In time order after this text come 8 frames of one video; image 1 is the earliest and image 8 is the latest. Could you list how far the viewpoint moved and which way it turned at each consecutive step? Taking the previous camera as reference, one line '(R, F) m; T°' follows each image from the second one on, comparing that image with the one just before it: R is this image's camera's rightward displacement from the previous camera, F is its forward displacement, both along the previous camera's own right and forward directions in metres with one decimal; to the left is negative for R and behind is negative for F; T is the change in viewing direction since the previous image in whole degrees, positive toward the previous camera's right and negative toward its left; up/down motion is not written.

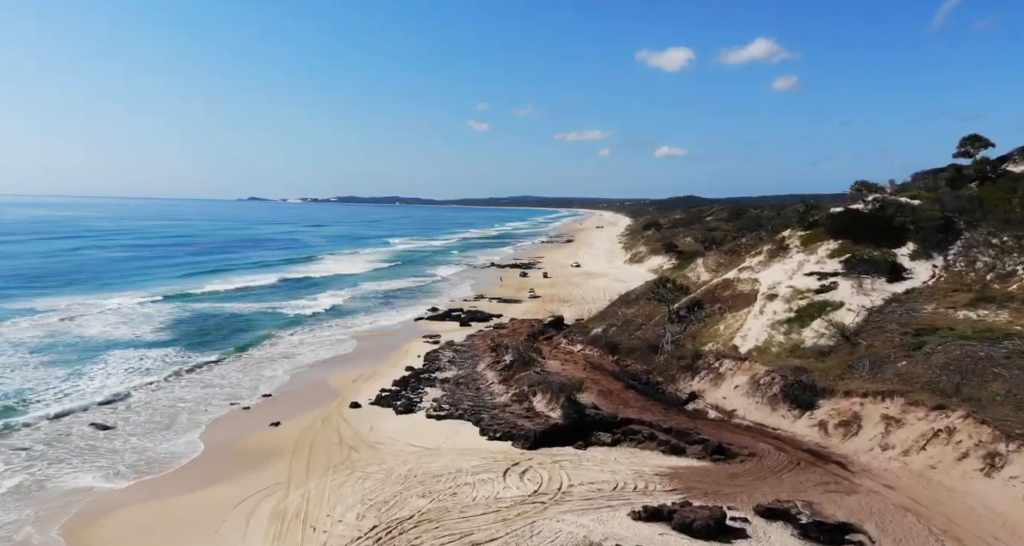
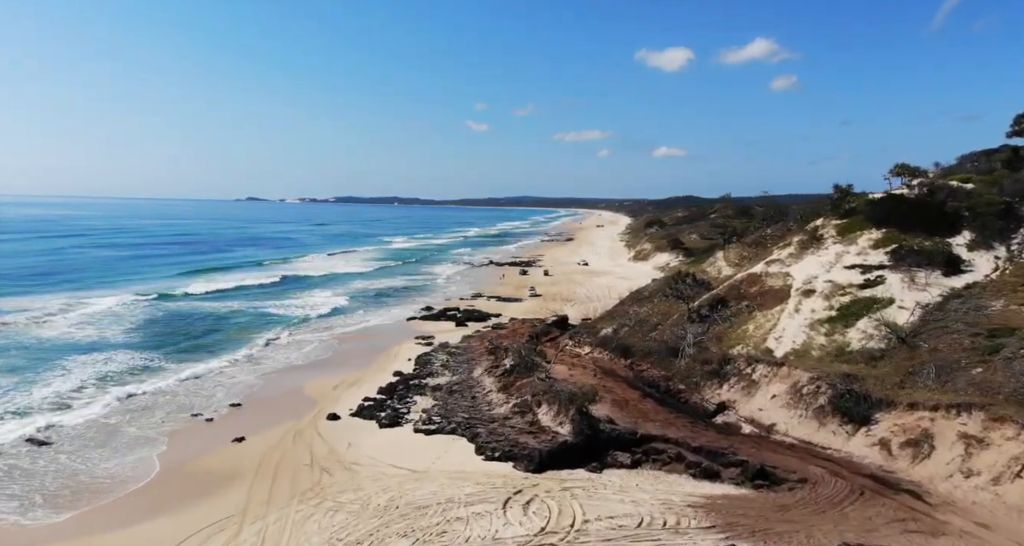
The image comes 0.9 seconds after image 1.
(-0.1, +3.3) m; 0°
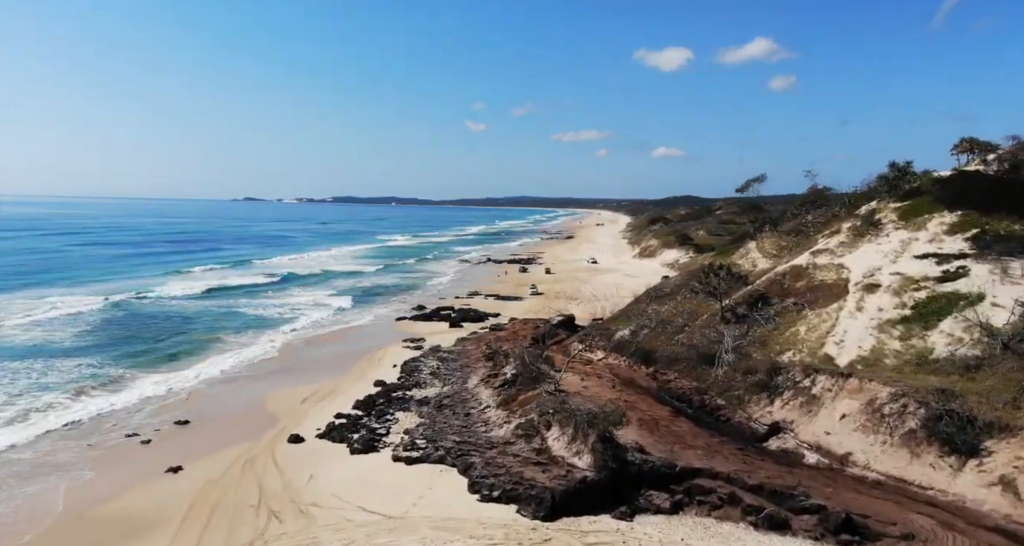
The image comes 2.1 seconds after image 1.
(-0.1, +4.1) m; 0°
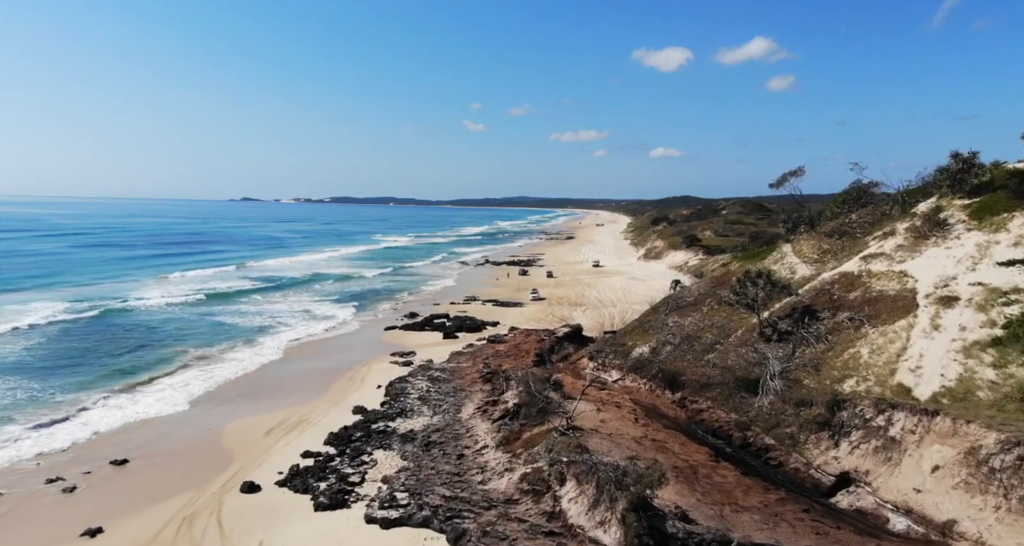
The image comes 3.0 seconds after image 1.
(-0.1, +3.4) m; 0°
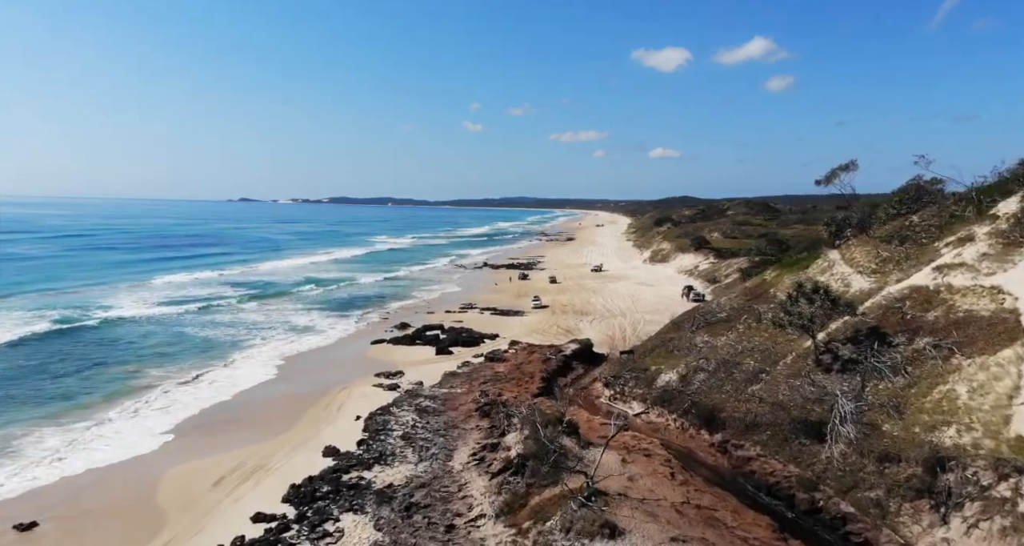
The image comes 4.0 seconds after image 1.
(-0.1, +3.4) m; 0°
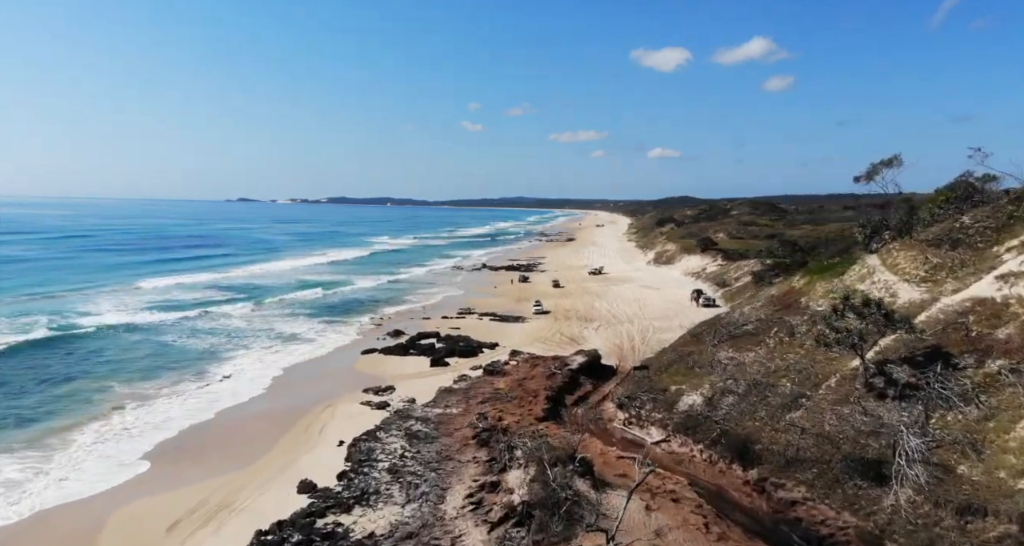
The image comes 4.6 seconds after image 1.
(-0.1, +2.2) m; 0°
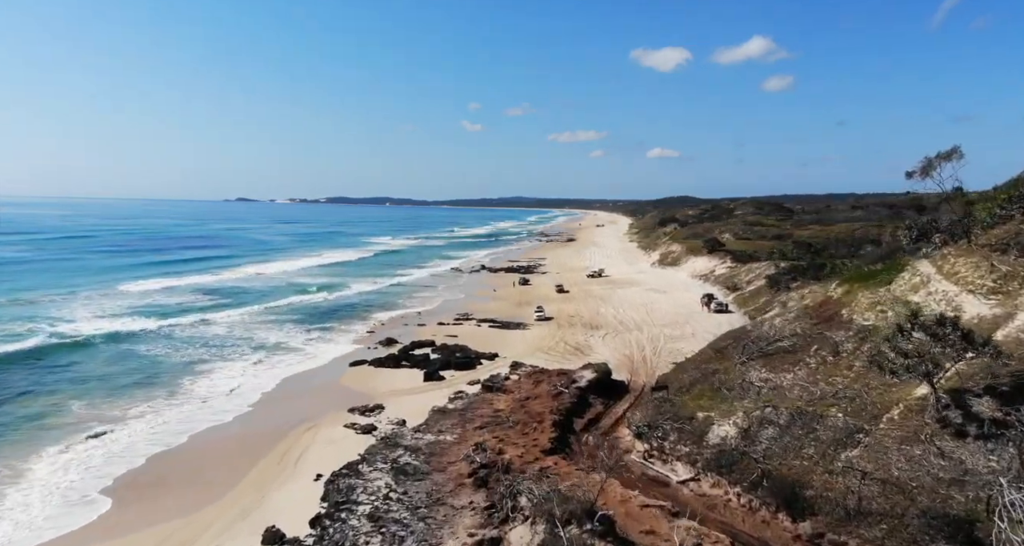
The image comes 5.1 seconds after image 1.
(-0.1, +2.3) m; 0°
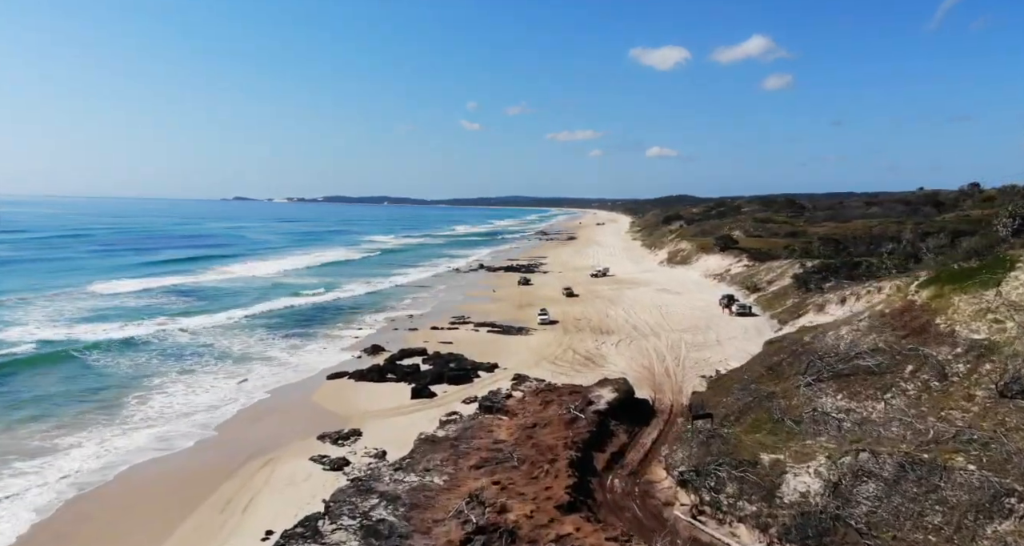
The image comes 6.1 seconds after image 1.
(-0.1, +3.5) m; 0°
